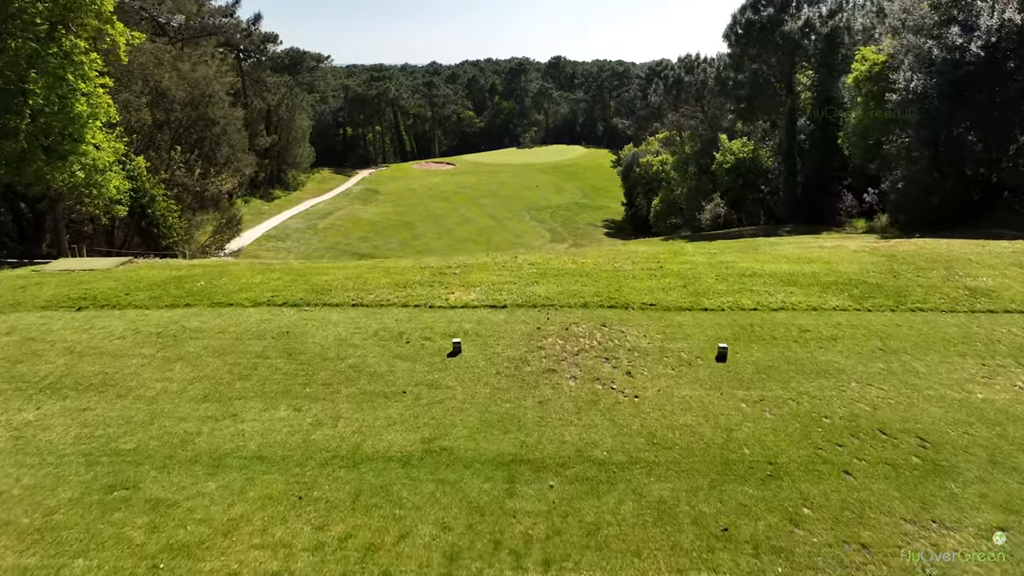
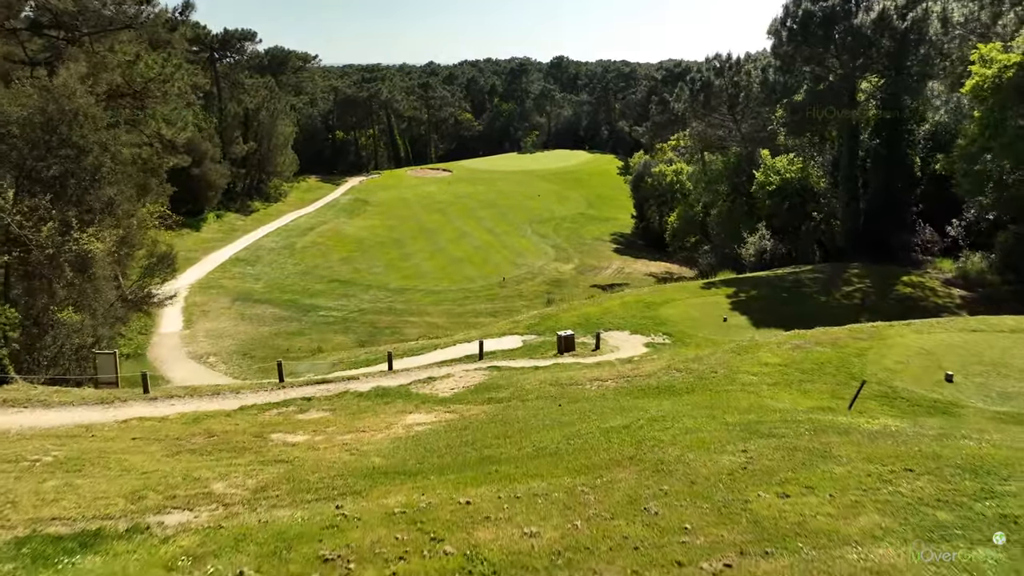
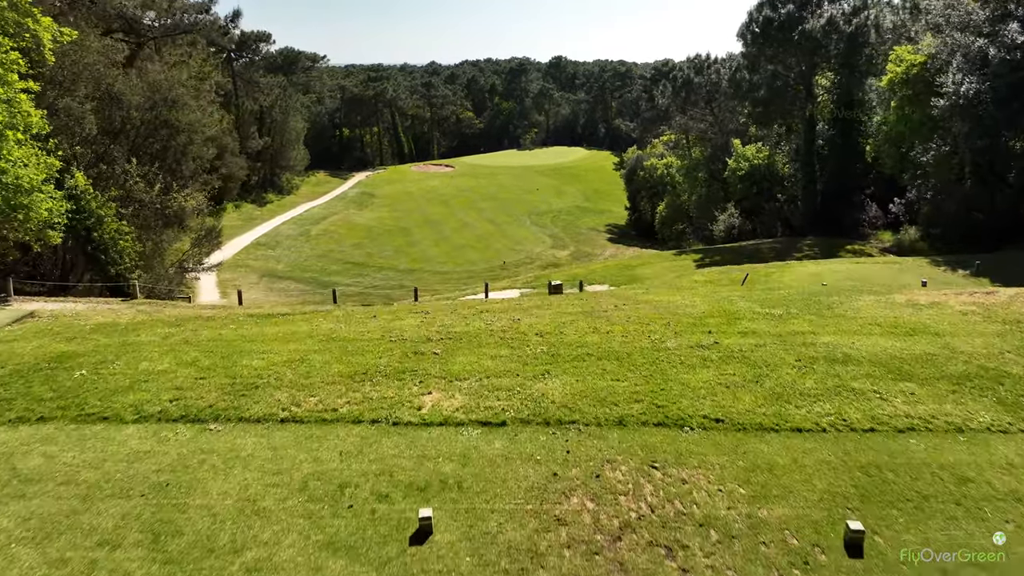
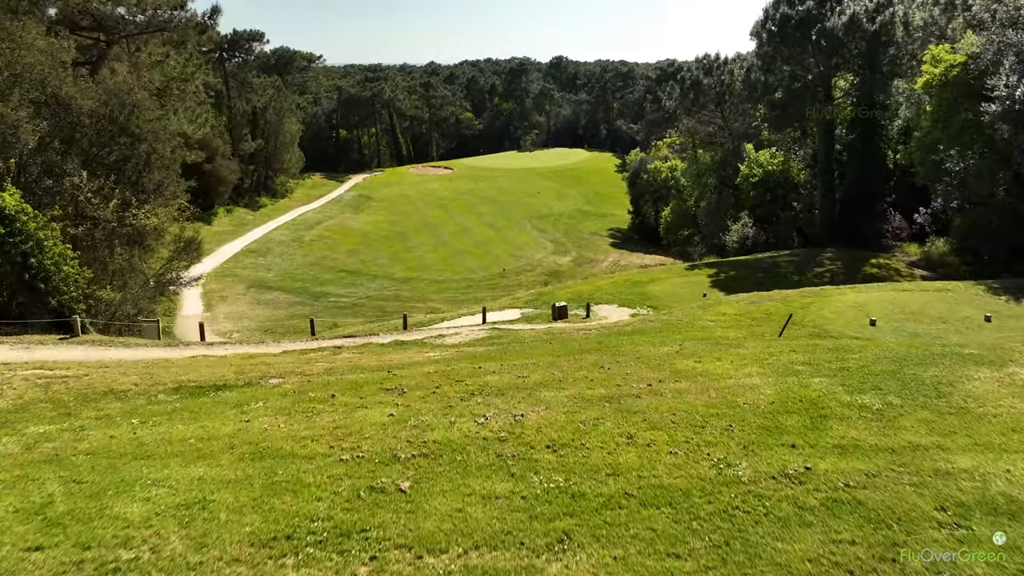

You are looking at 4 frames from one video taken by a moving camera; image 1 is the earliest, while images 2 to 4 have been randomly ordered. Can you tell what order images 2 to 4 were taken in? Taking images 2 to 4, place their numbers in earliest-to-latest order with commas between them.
3, 4, 2
